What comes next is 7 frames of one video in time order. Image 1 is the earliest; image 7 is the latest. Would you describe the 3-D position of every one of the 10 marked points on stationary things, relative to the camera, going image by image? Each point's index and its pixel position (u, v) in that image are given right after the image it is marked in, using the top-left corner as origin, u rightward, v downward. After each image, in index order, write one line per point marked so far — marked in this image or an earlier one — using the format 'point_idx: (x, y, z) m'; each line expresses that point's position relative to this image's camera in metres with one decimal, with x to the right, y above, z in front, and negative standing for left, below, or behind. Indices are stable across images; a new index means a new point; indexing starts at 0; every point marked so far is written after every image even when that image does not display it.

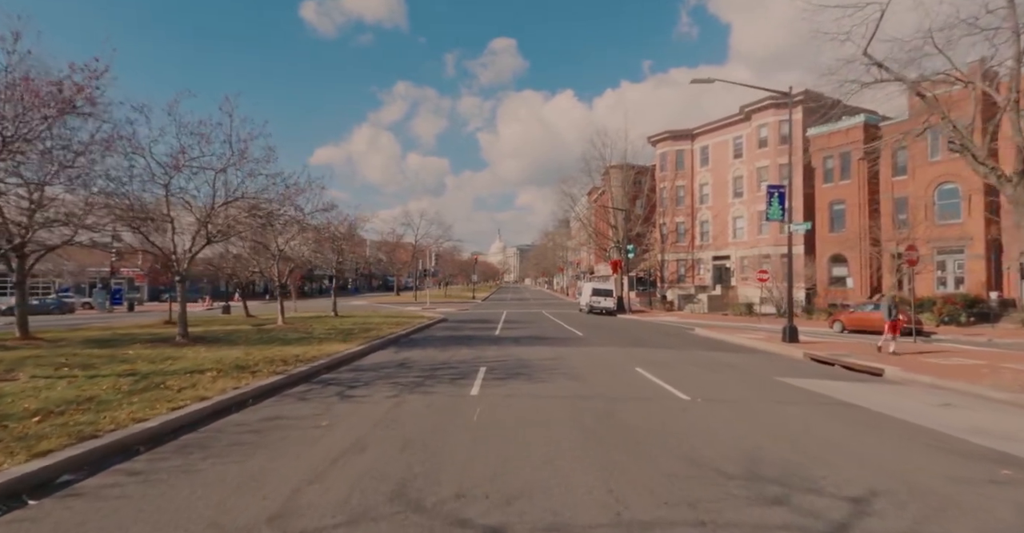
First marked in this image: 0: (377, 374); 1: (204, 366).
0: (-2.7, -2.1, +12.0) m
1: (-5.9, -1.9, +11.7) m
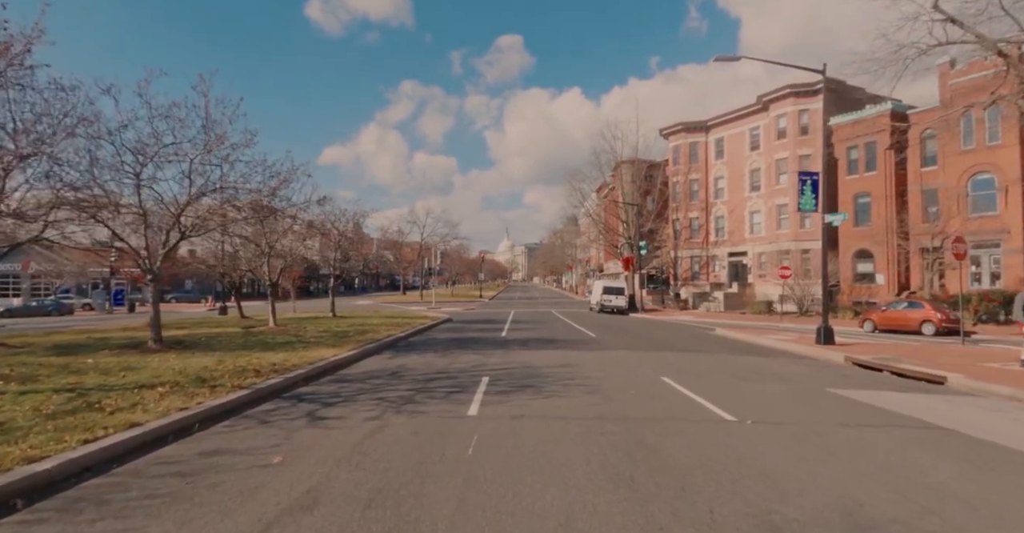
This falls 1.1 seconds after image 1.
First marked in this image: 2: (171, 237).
0: (-2.6, -2.0, +10.3) m
1: (-5.8, -1.9, +10.1) m
2: (-9.1, +0.8, +16.1) m
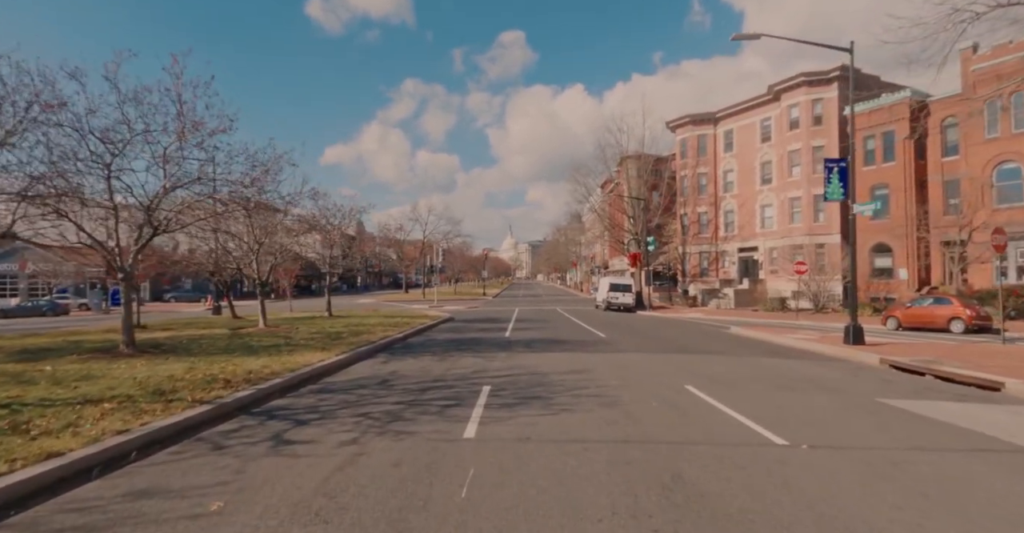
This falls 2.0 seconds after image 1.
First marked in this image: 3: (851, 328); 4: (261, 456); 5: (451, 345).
0: (-2.5, -2.0, +9.0) m
1: (-5.7, -1.8, +8.8) m
2: (-9.0, +0.8, +14.9) m
3: (+9.8, -1.8, +17.5) m
4: (-2.5, -1.9, +6.0) m
5: (-1.8, -2.2, +17.4) m
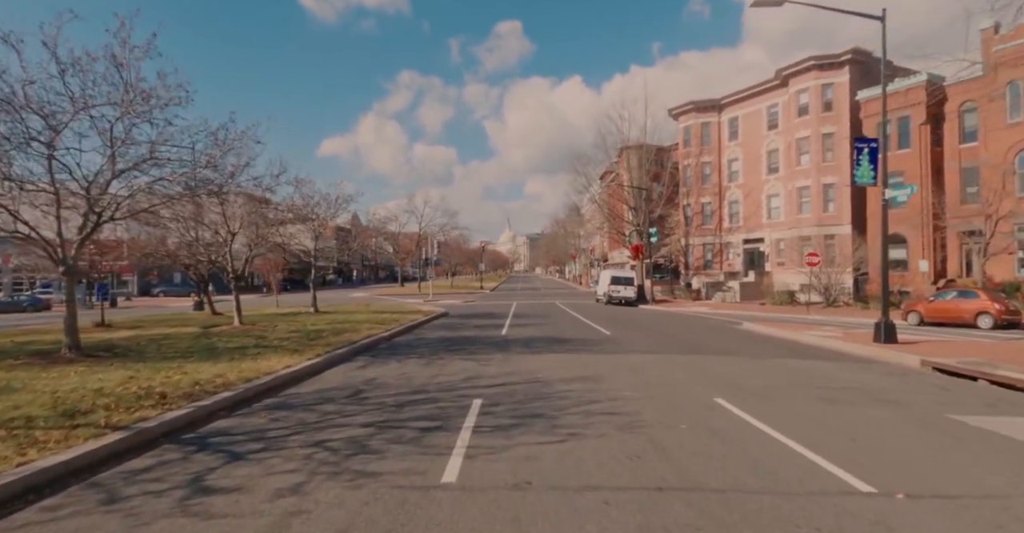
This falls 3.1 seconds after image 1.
0: (-2.5, -1.8, +7.4) m
1: (-5.8, -1.7, +7.1) m
2: (-9.1, +1.0, +13.2) m
3: (+9.7, -1.5, +15.9) m
4: (-2.5, -1.8, +4.4) m
5: (-1.8, -2.0, +15.8) m
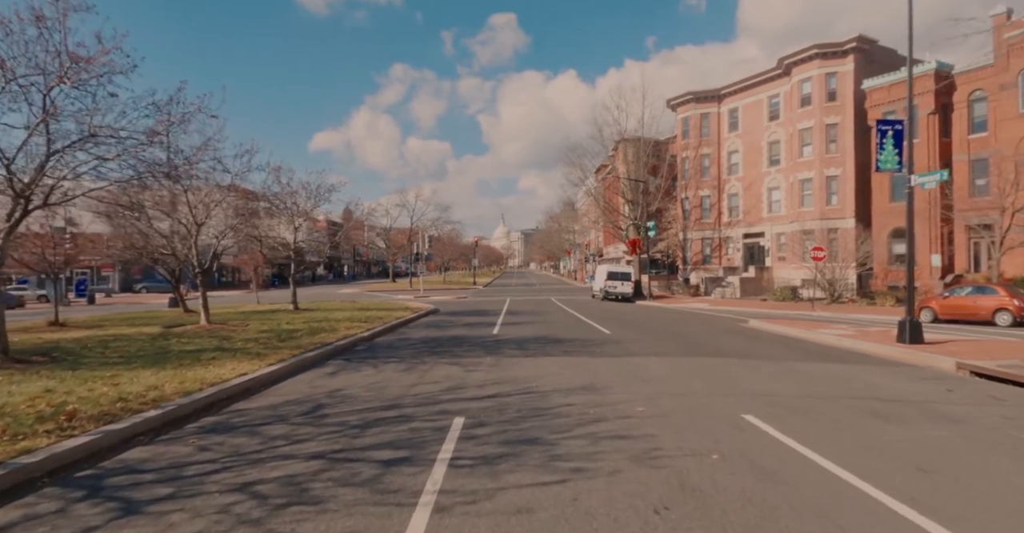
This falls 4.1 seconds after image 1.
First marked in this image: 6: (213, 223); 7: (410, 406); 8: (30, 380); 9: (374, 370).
0: (-2.7, -1.8, +6.0) m
1: (-5.9, -1.6, +5.7) m
2: (-9.3, +1.2, +11.7) m
3: (+9.5, -1.4, +14.6) m
4: (-2.6, -1.7, +3.0) m
5: (-2.0, -1.9, +14.3) m
6: (-9.4, +1.5, +19.3) m
7: (-1.2, -1.7, +7.5) m
8: (-7.0, -1.6, +8.8) m
9: (-2.4, -1.8, +10.5) m
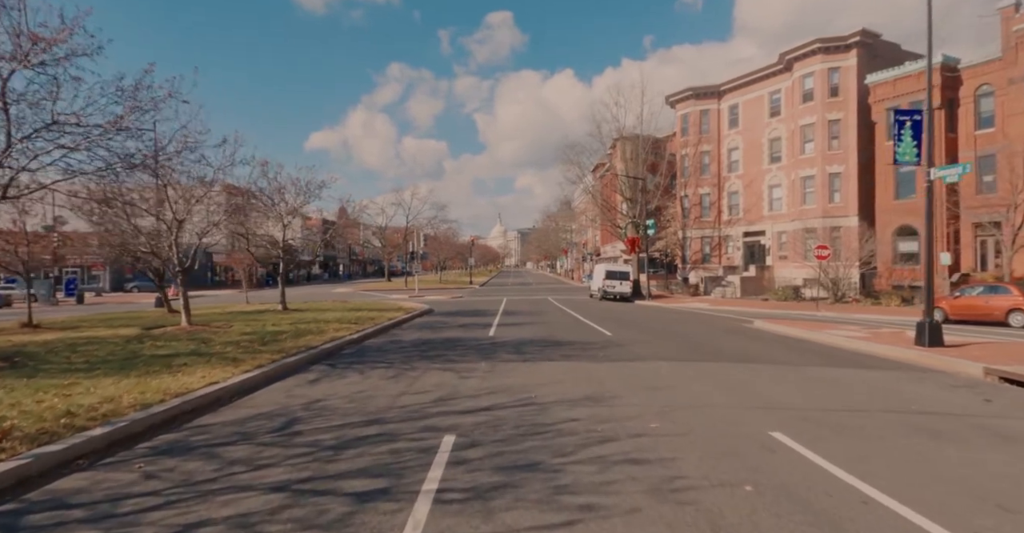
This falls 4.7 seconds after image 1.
0: (-2.7, -1.7, +5.1) m
1: (-5.9, -1.6, +4.8) m
2: (-9.4, +1.2, +10.8) m
3: (+9.4, -1.3, +13.8) m
4: (-2.6, -1.7, +2.1) m
5: (-2.1, -1.8, +13.5) m
6: (-9.5, +1.5, +18.5) m
7: (-1.3, -1.7, +6.7) m
8: (-7.0, -1.6, +8.0) m
9: (-2.4, -1.8, +9.7) m
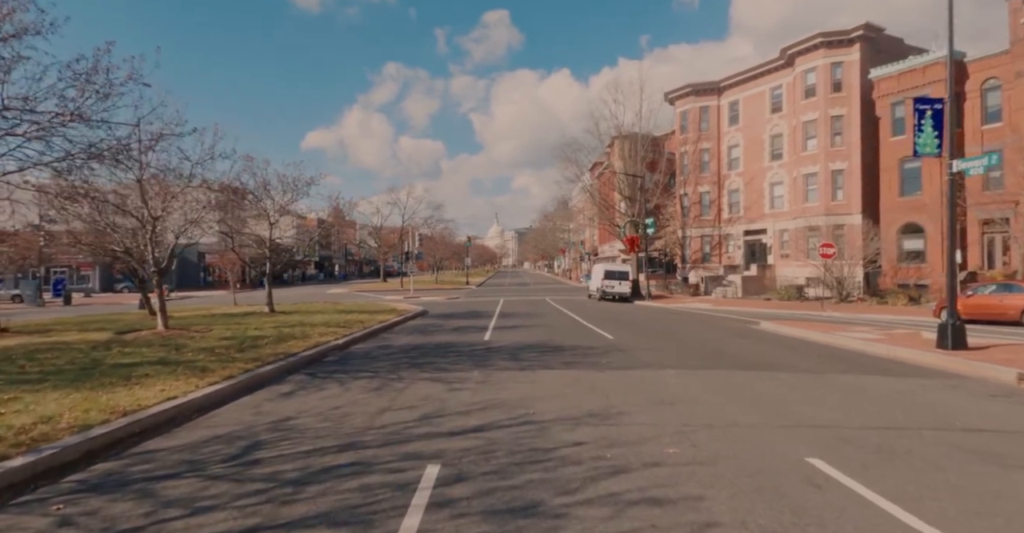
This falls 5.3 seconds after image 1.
0: (-2.7, -1.7, +4.2) m
1: (-6.0, -1.6, +3.9) m
2: (-9.4, +1.2, +9.9) m
3: (+9.3, -1.3, +13.0) m
4: (-2.7, -1.7, +1.2) m
5: (-2.2, -1.9, +12.6) m
6: (-9.6, +1.5, +17.5) m
7: (-1.3, -1.7, +5.8) m
8: (-7.1, -1.6, +7.1) m
9: (-2.5, -1.8, +8.8) m
